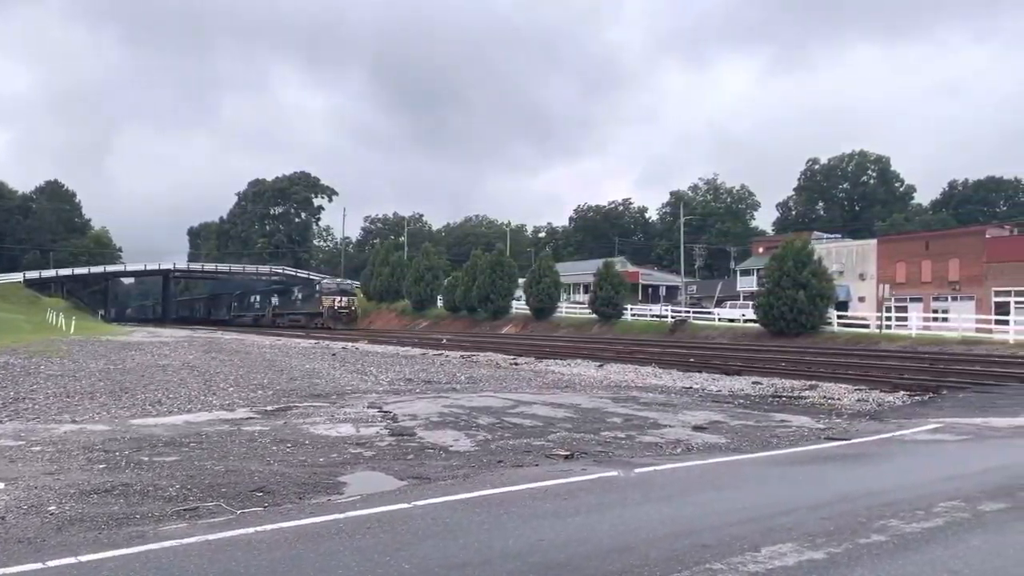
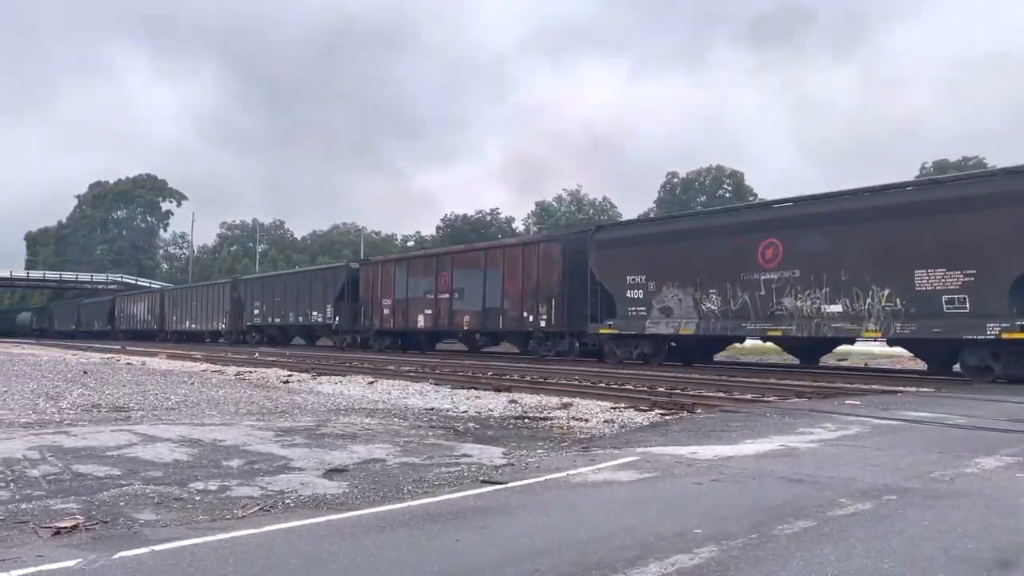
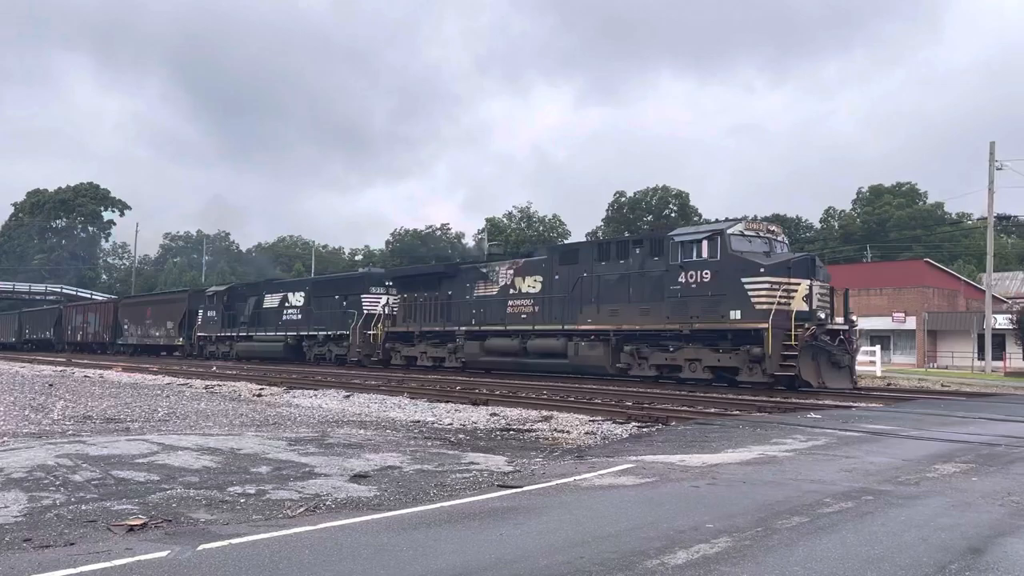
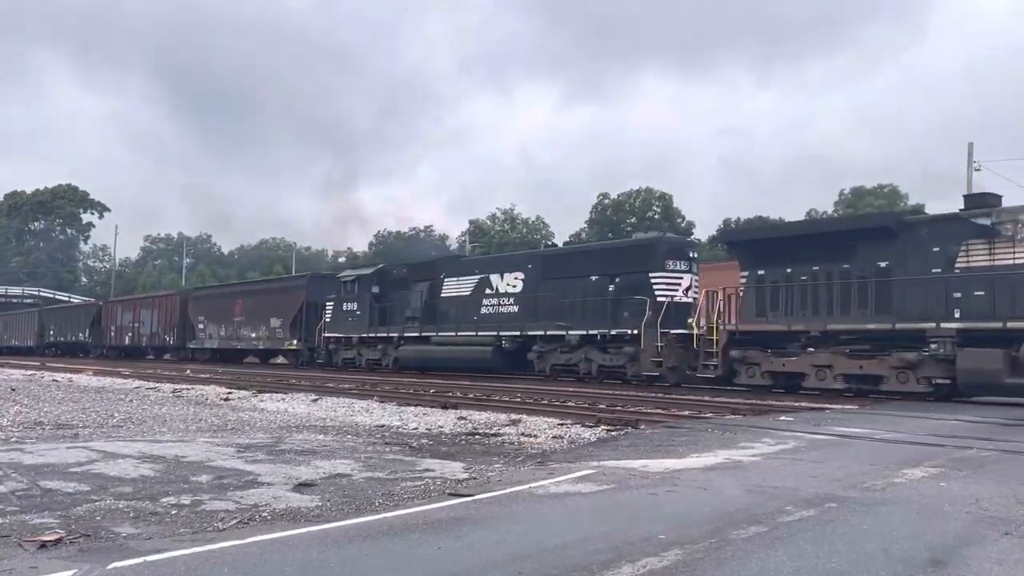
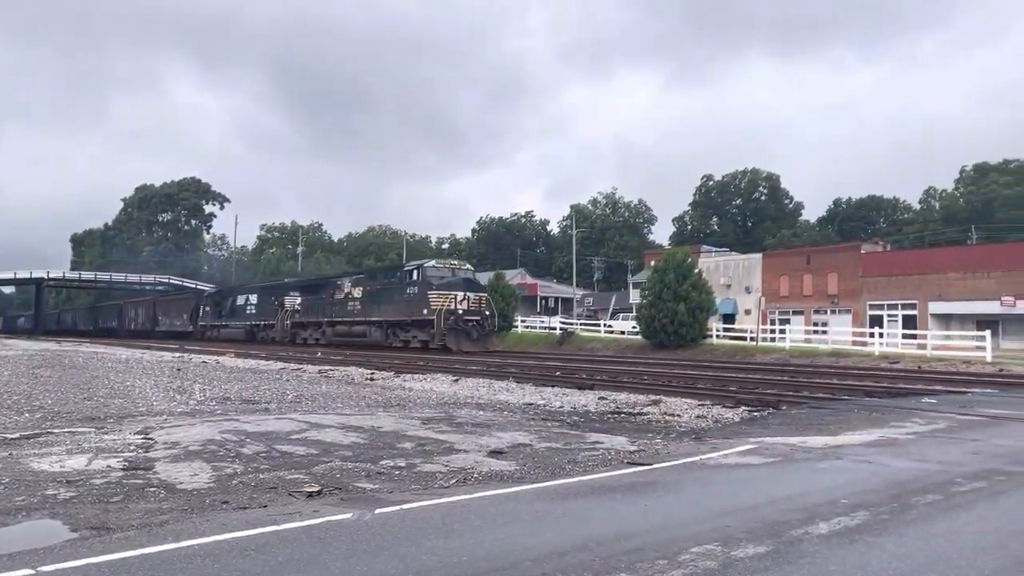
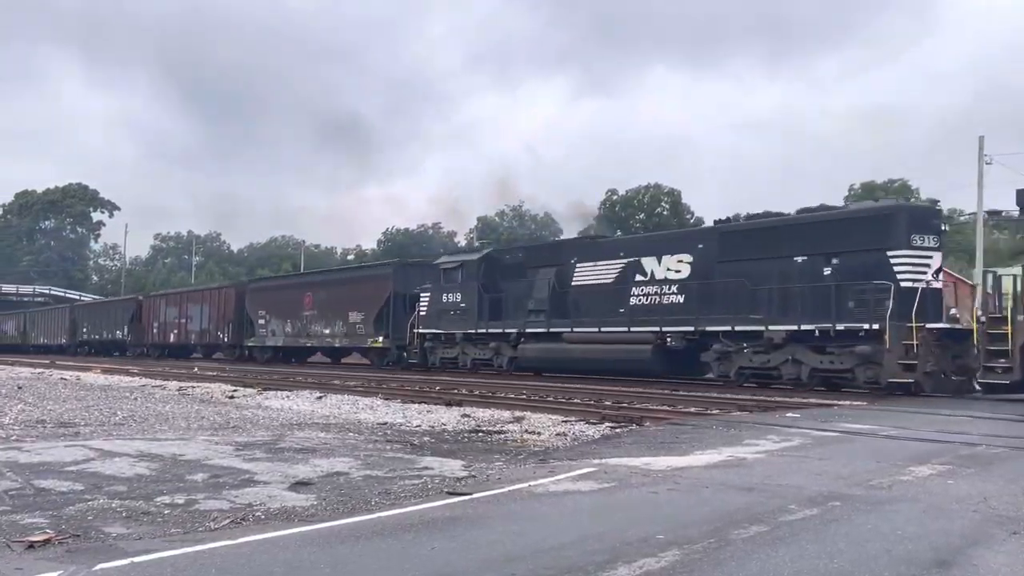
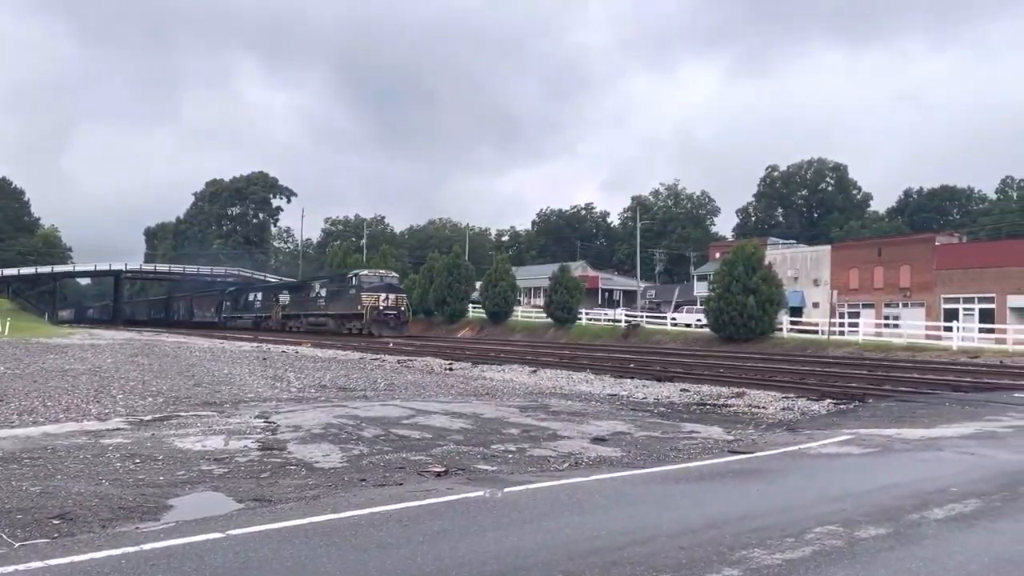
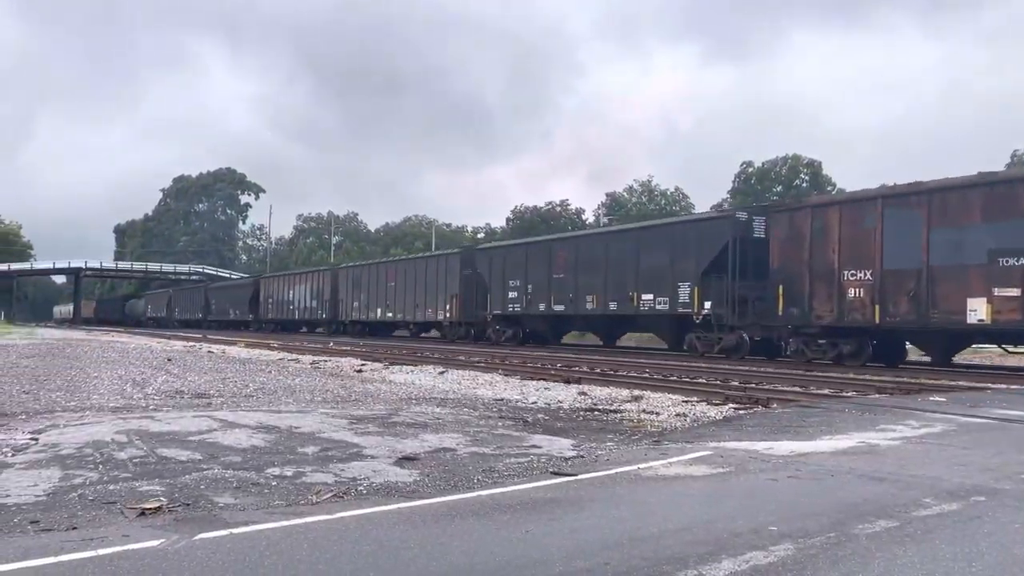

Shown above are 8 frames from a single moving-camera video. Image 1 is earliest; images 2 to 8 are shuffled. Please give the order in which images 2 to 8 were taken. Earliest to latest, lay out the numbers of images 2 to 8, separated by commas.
7, 5, 3, 4, 6, 2, 8
